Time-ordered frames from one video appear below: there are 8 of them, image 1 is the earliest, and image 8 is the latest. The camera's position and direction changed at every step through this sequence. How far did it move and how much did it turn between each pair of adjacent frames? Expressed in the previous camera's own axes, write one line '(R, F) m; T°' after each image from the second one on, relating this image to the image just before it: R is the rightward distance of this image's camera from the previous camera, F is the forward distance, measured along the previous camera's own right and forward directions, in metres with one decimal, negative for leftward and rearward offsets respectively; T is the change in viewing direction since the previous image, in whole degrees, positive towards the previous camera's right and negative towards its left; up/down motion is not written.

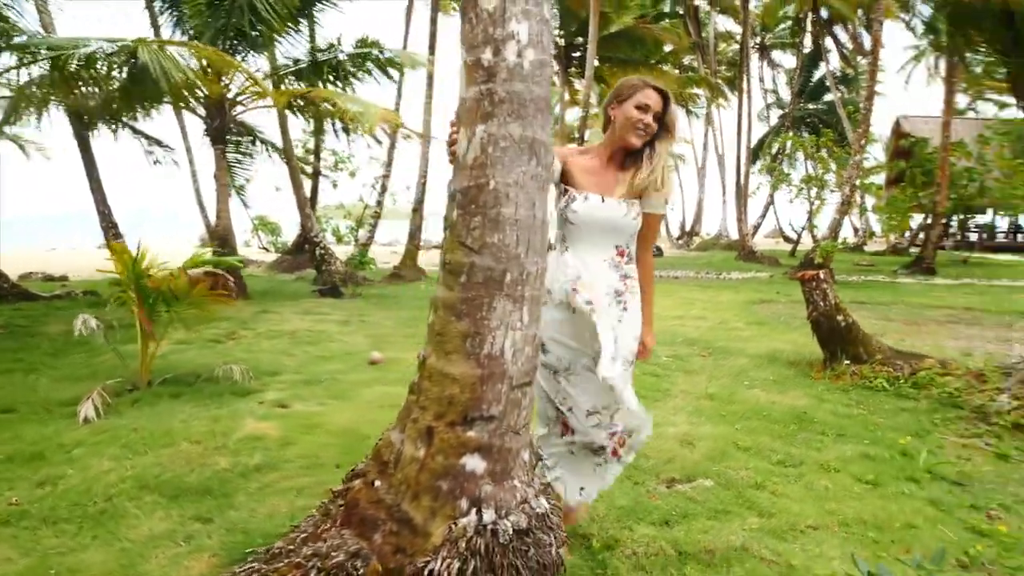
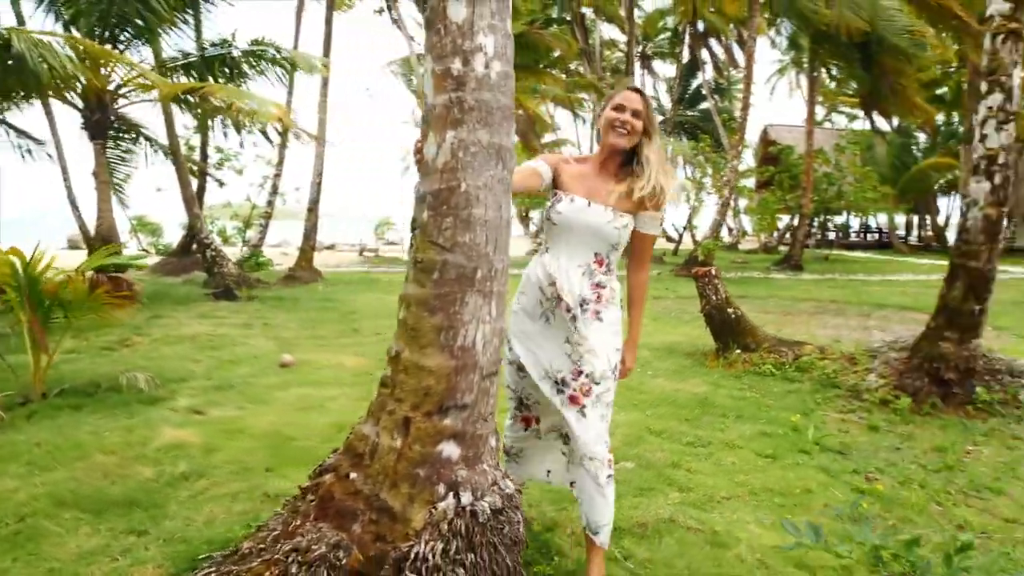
(-0.2, -0.1) m; +9°
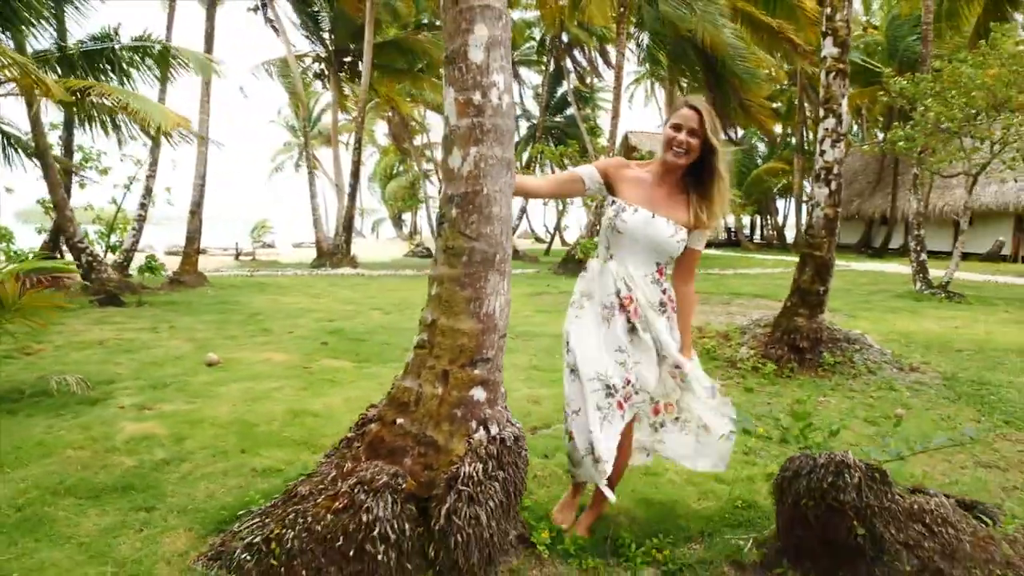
(-0.5, -0.5) m; +11°
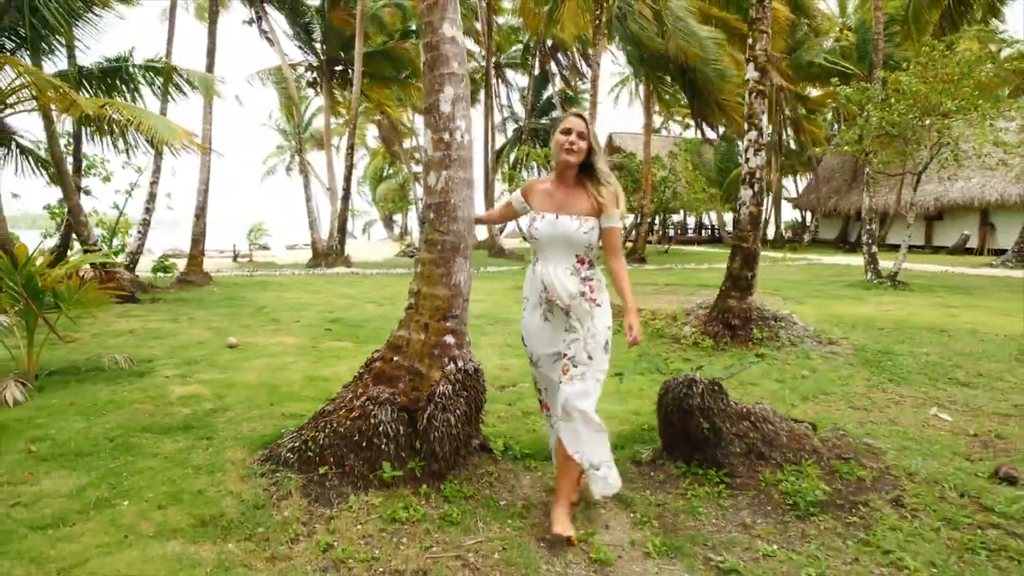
(+0.2, -1.1) m; +1°
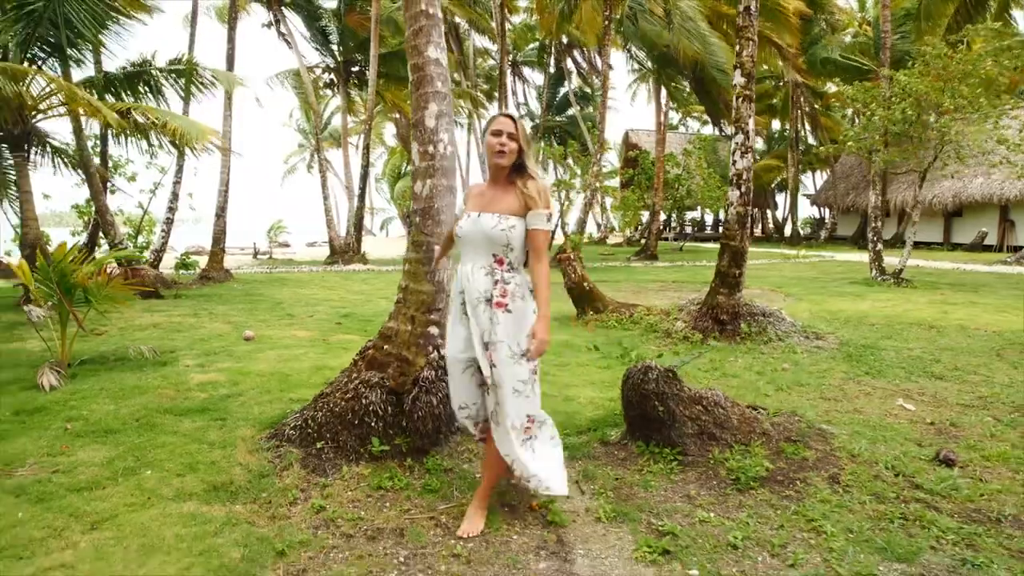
(+0.2, -0.4) m; -2°
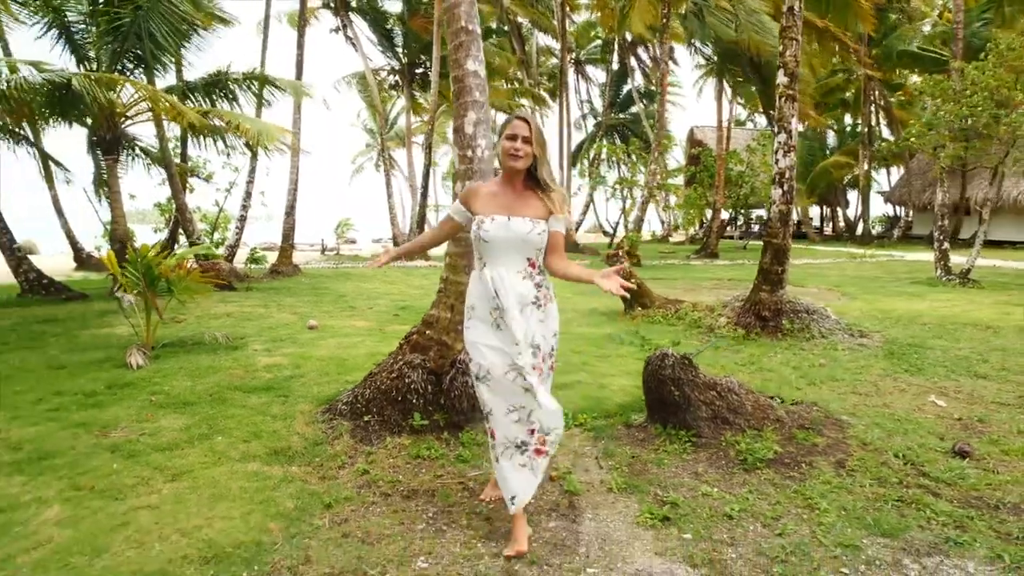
(+0.2, -0.4) m; -5°
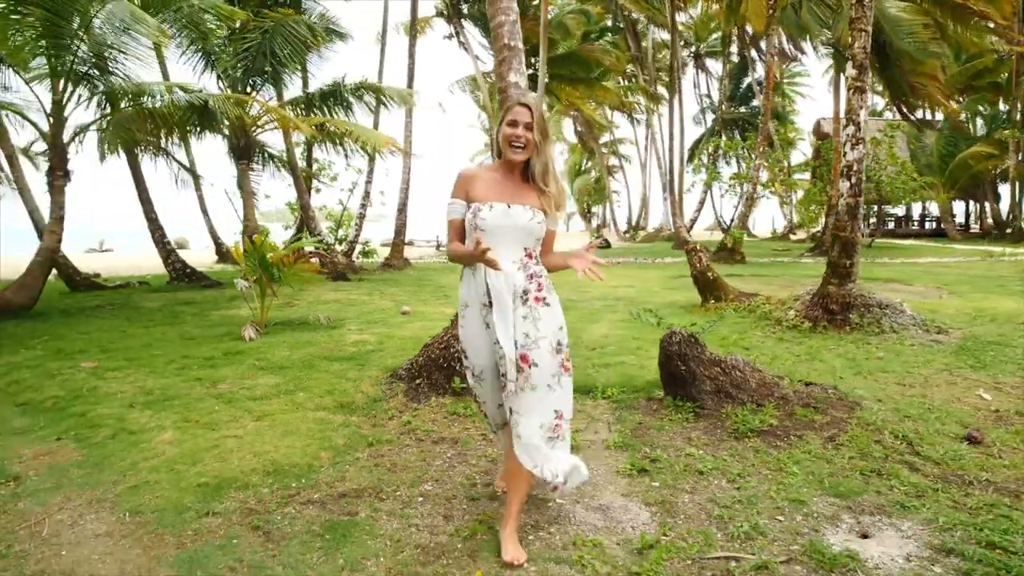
(+0.6, -0.6) m; -10°
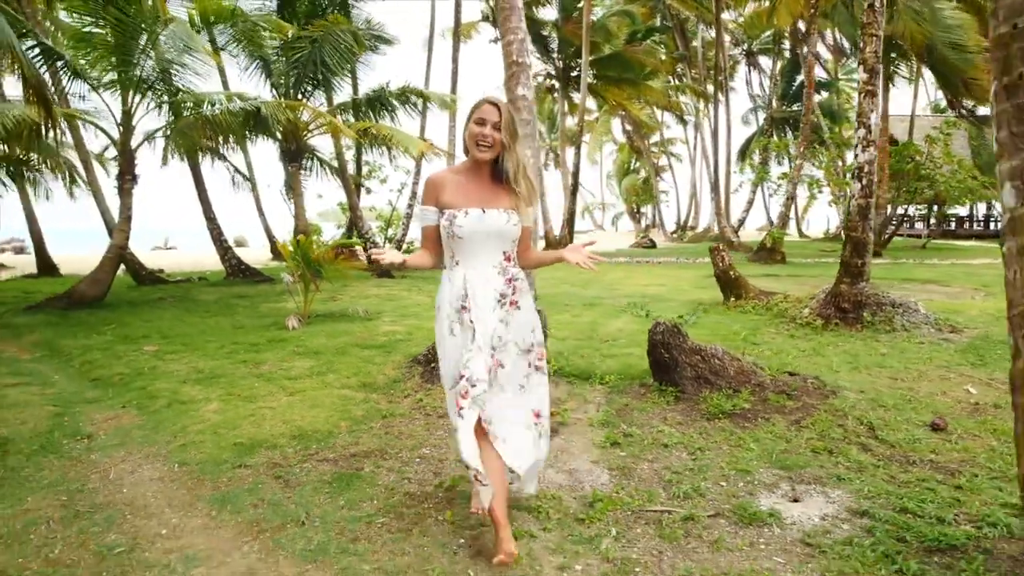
(+0.4, -0.5) m; -4°
